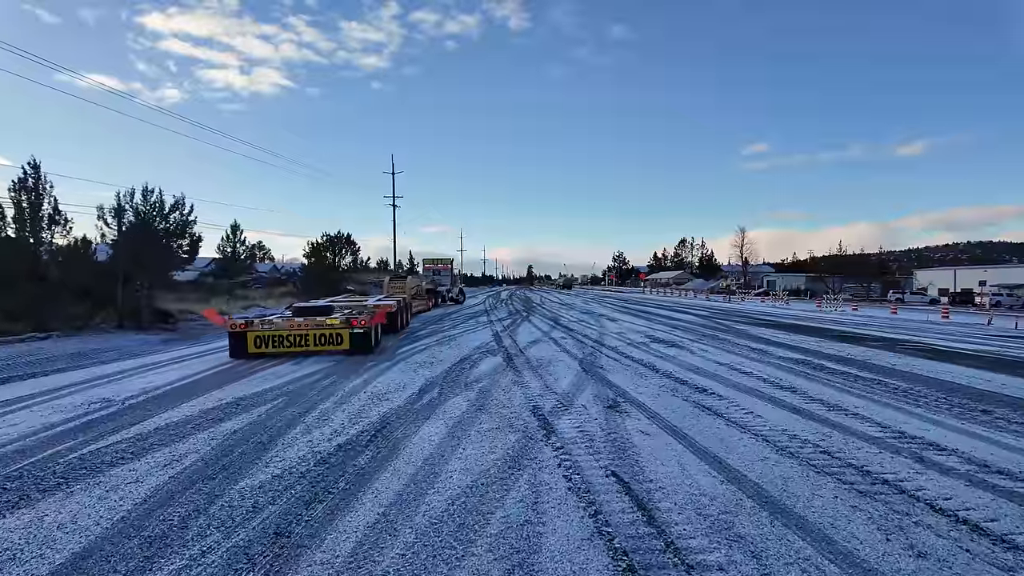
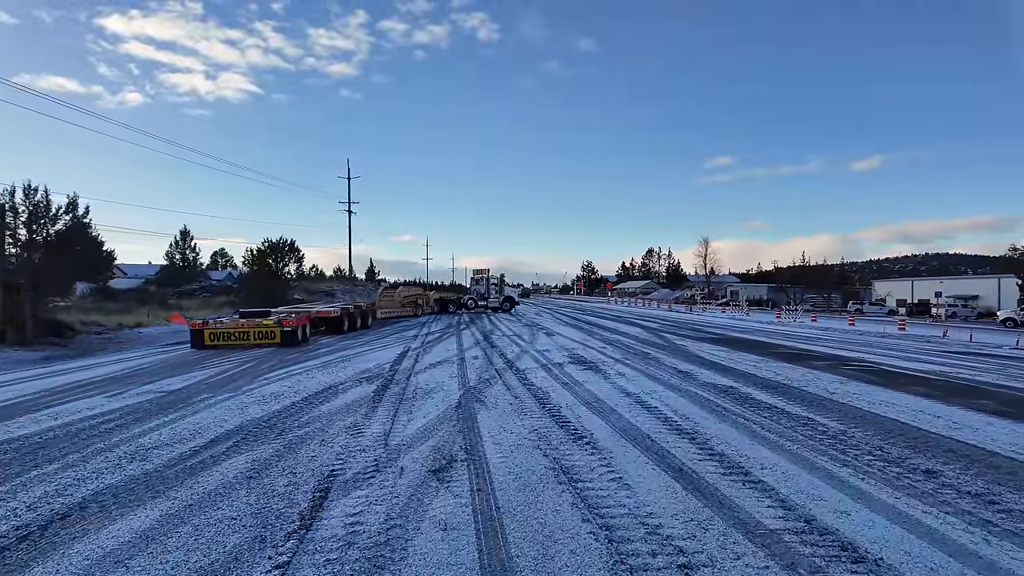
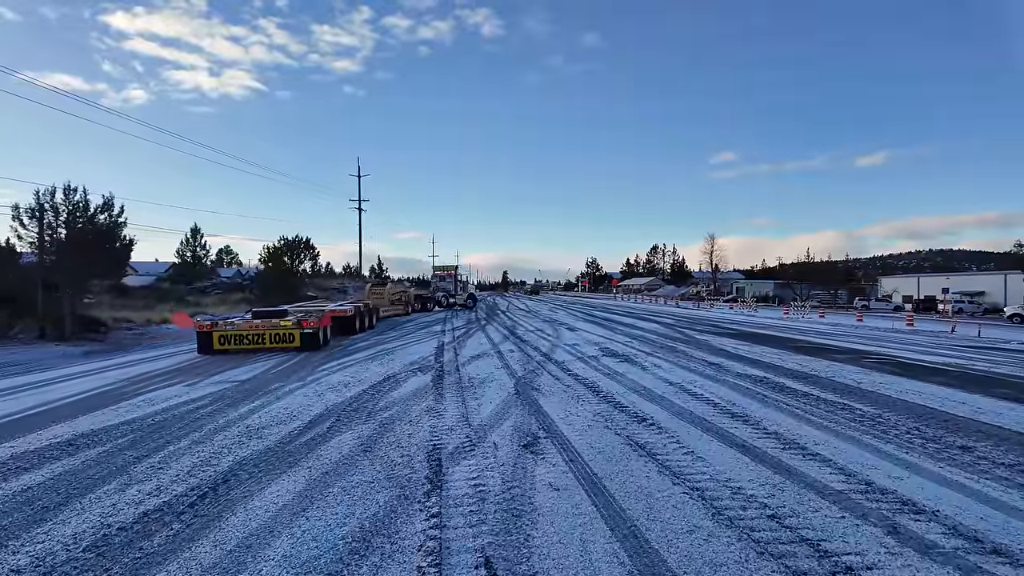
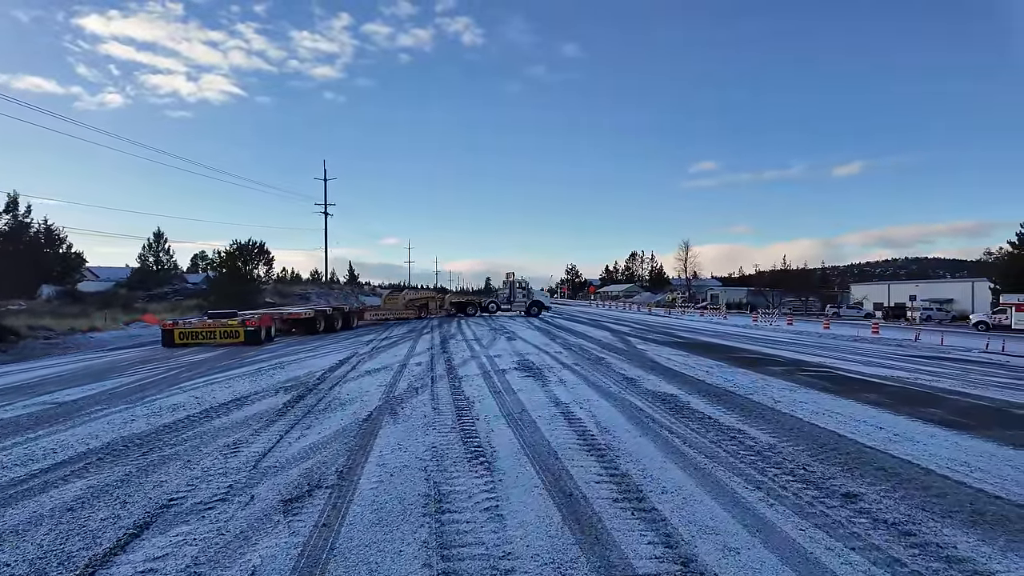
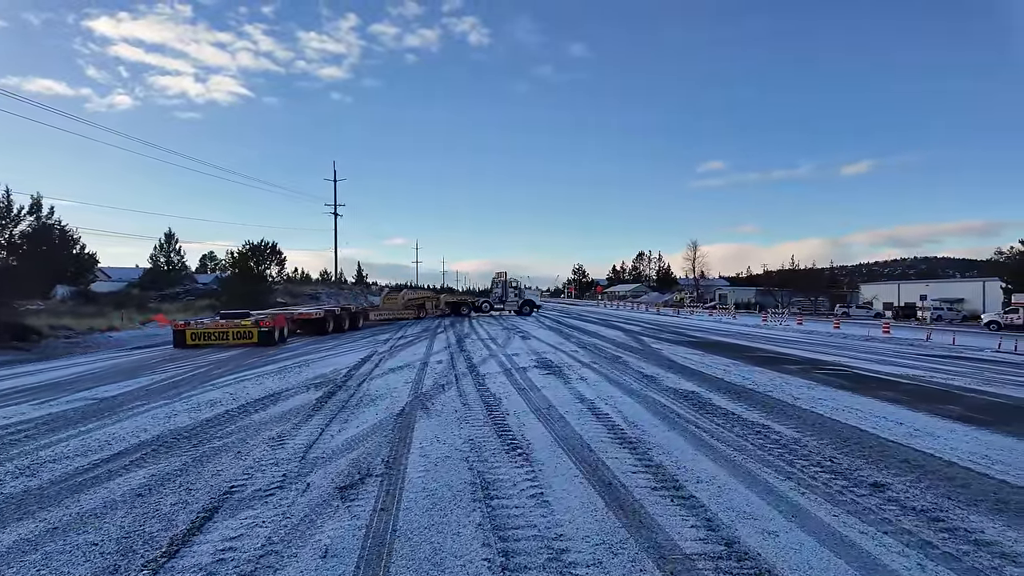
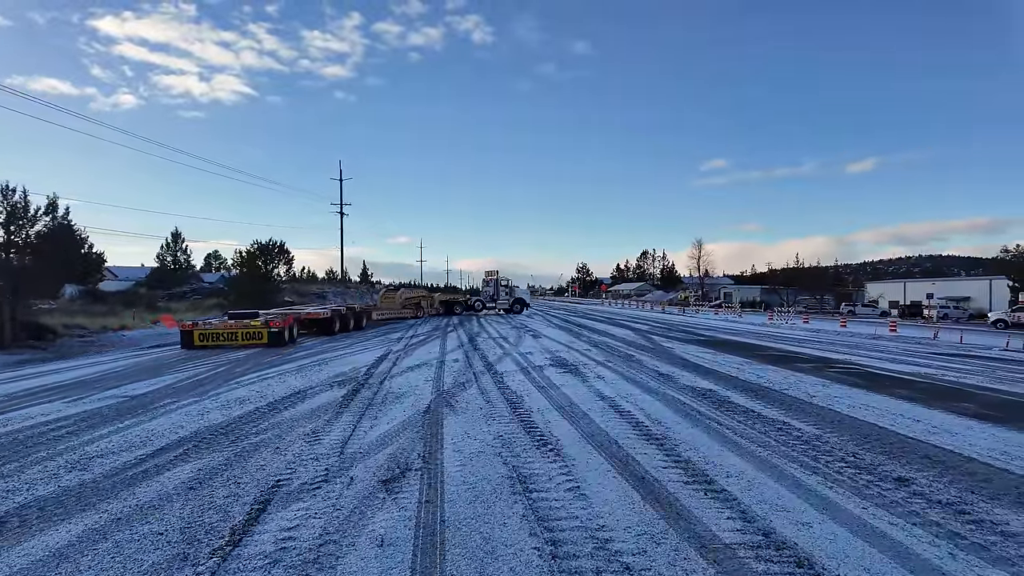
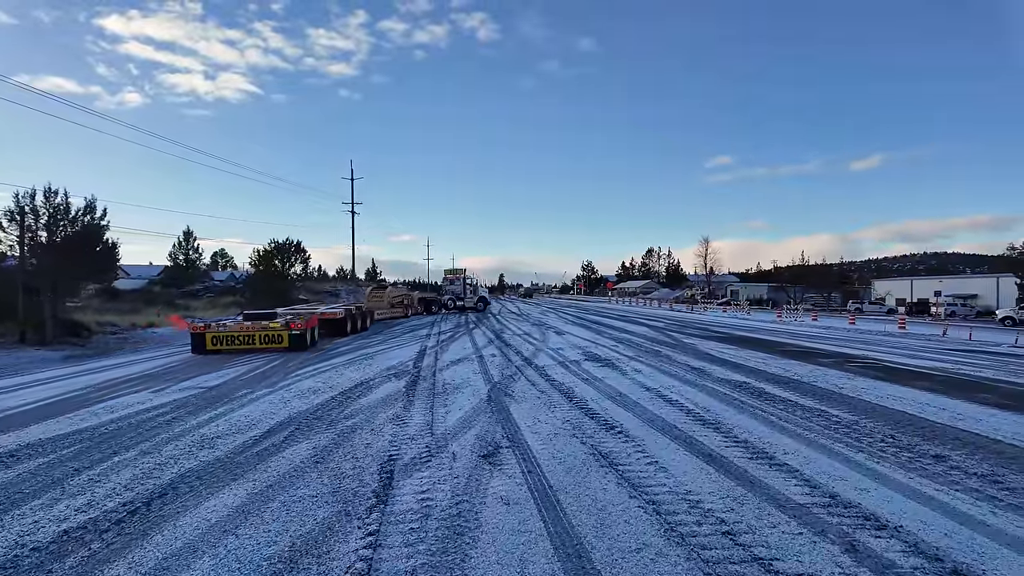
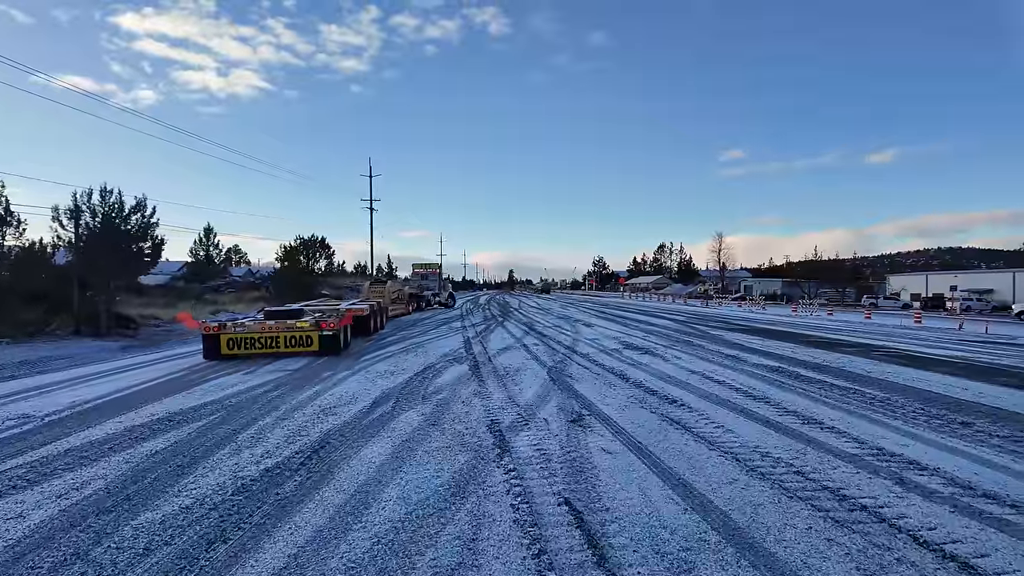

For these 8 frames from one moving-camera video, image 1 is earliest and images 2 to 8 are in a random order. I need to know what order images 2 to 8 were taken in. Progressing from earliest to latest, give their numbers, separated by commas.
8, 3, 7, 2, 6, 5, 4
